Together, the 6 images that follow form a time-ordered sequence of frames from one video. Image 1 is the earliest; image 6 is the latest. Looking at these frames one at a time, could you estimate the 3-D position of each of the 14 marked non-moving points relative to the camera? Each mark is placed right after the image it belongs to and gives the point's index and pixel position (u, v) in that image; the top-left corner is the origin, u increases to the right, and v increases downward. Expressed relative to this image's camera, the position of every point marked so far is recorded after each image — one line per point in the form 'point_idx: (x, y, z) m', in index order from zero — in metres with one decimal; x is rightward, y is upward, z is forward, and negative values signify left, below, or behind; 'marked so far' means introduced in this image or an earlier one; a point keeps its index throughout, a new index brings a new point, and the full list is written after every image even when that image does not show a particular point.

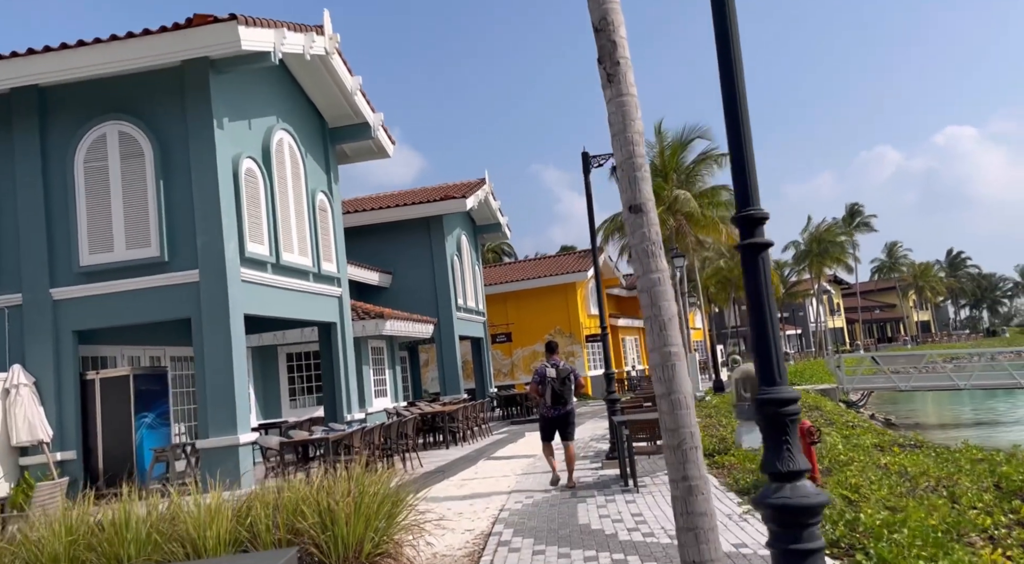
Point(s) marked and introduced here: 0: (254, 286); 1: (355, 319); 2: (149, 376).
0: (-3.9, -0.1, +13.2) m
1: (-3.4, -0.8, +19.0) m
2: (-5.4, -1.4, +13.1) m
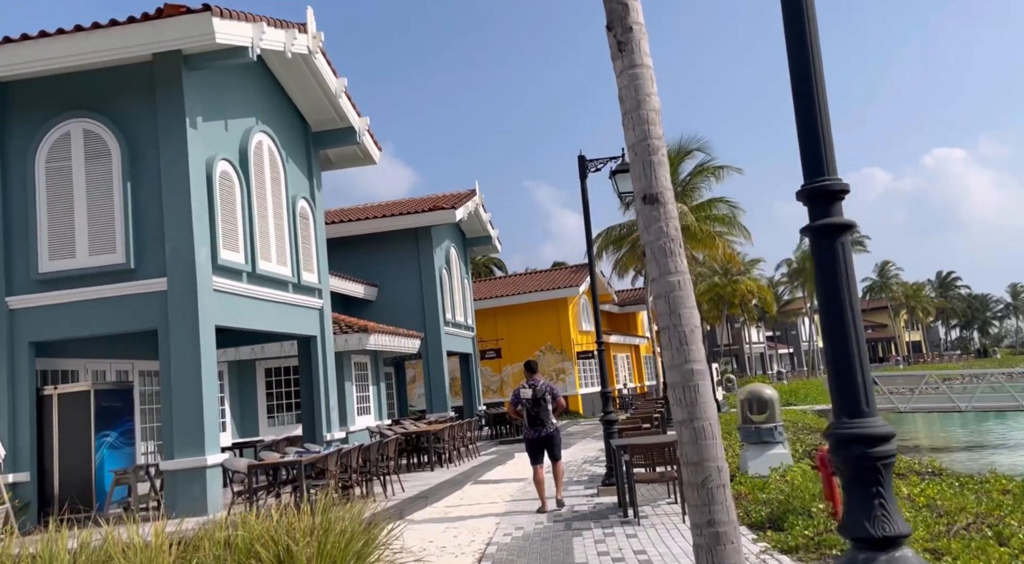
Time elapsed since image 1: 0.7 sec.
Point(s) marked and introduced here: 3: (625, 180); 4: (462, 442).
0: (-4.0, -0.2, +12.4) m
1: (-3.6, -1.1, +18.2) m
2: (-5.6, -1.5, +12.2) m
3: (+1.4, +1.3, +11.0) m
4: (-0.9, -3.0, +16.5) m
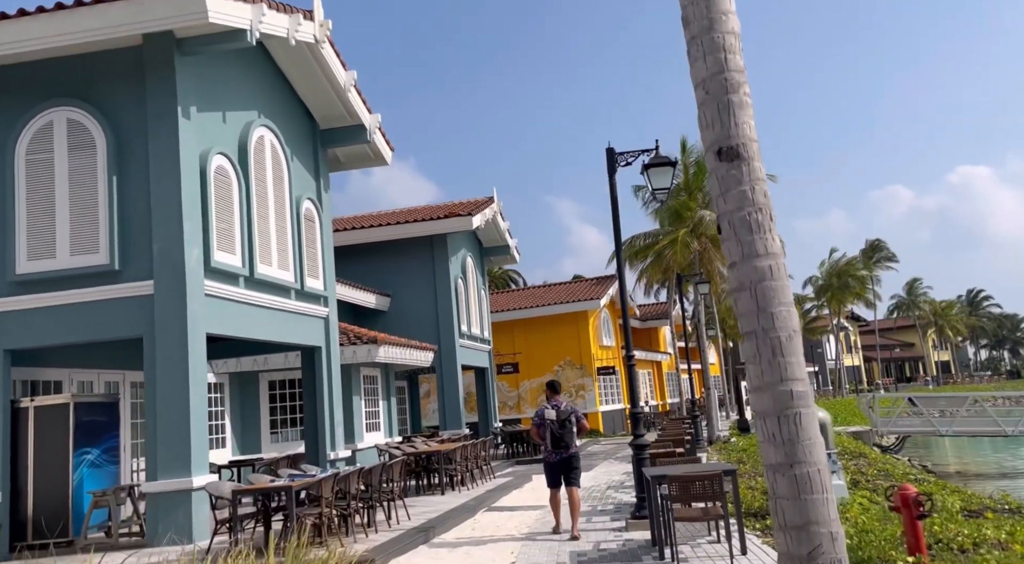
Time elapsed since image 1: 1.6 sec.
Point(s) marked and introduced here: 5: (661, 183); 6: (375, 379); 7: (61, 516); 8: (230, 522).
0: (-3.8, -0.2, +11.4) m
1: (-3.2, -1.2, +17.2) m
2: (-5.3, -1.6, +11.2) m
3: (+1.7, +1.2, +9.9) m
4: (-0.6, -3.2, +15.3) m
5: (+1.7, +1.1, +9.9) m
6: (-3.0, -2.2, +19.5) m
7: (-5.4, -2.8, +10.6) m
8: (-2.8, -2.4, +8.6) m
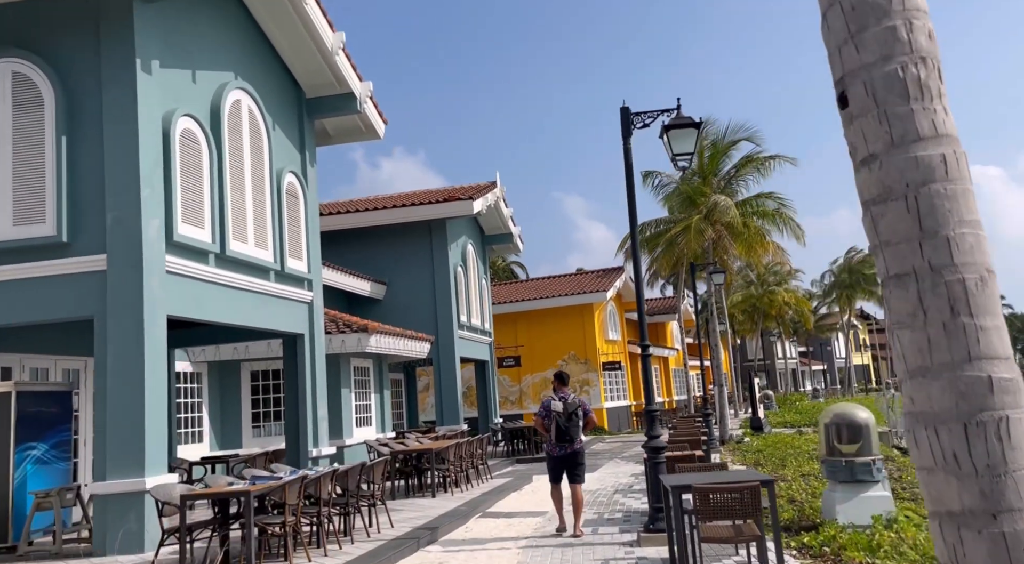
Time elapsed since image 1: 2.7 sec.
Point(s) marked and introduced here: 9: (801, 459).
0: (-3.8, 0.0, +10.2) m
1: (-3.2, -0.9, +16.0) m
2: (-5.3, -1.3, +10.0) m
3: (+1.7, +1.4, +8.6) m
4: (-0.7, -2.9, +14.1) m
5: (+1.7, +1.3, +8.7) m
6: (-3.0, -1.9, +18.3) m
7: (-5.5, -2.5, +9.4) m
8: (-2.8, -2.1, +7.4) m
9: (+5.3, -3.2, +16.0) m
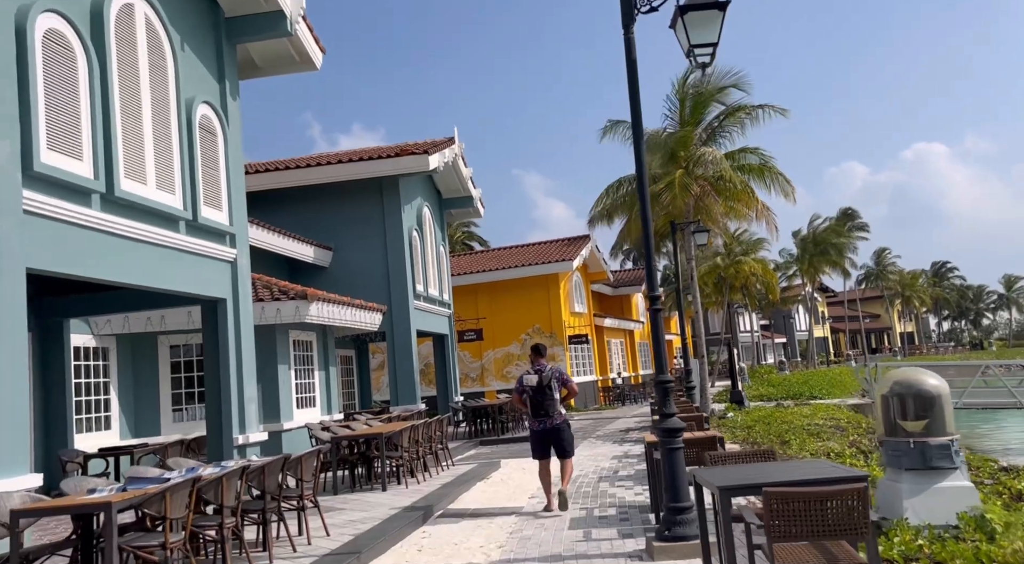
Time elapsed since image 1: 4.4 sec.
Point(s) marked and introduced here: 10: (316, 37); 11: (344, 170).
0: (-4.1, +0.5, +7.9) m
1: (-3.8, -0.3, +13.7) m
2: (-5.6, -0.8, +7.7) m
3: (+1.4, +1.9, +6.6) m
4: (-1.1, -2.3, +12.1) m
5: (+1.4, +1.9, +6.6) m
6: (-3.7, -1.2, +16.1) m
7: (-5.7, -2.1, +7.1) m
8: (-3.0, -1.7, +5.3) m
9: (+4.7, -2.5, +14.2) m
10: (-2.7, +3.4, +12.3) m
11: (-3.7, +2.5, +19.4) m
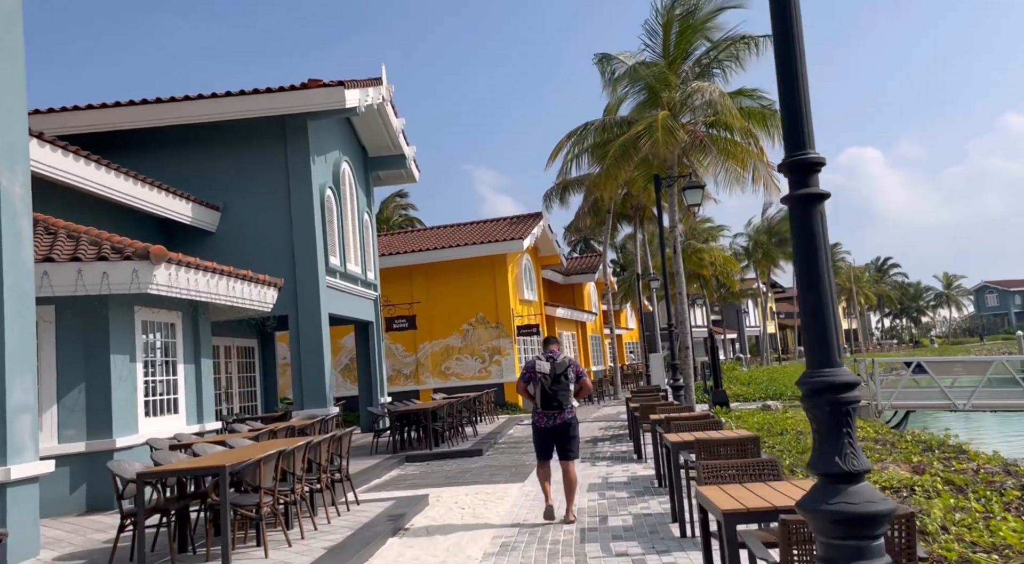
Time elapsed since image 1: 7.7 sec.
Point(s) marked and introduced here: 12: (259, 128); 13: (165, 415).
0: (-4.4, +1.0, +3.5) m
1: (-4.5, +0.2, +9.4) m
2: (-5.9, -0.3, +3.2) m
3: (+1.2, +2.4, +2.6) m
4: (-1.7, -1.8, +7.9) m
5: (+1.2, +2.3, +2.6) m
6: (-4.6, -0.6, +11.8) m
7: (-6.0, -1.6, +2.6) m
8: (-3.1, -1.2, +1.0) m
9: (+3.9, -2.0, +10.4) m
10: (-3.3, +3.9, +8.0) m
11: (-4.8, +3.0, +15.0) m
12: (-4.5, +2.7, +15.7) m
13: (-4.6, -1.7, +11.4) m
